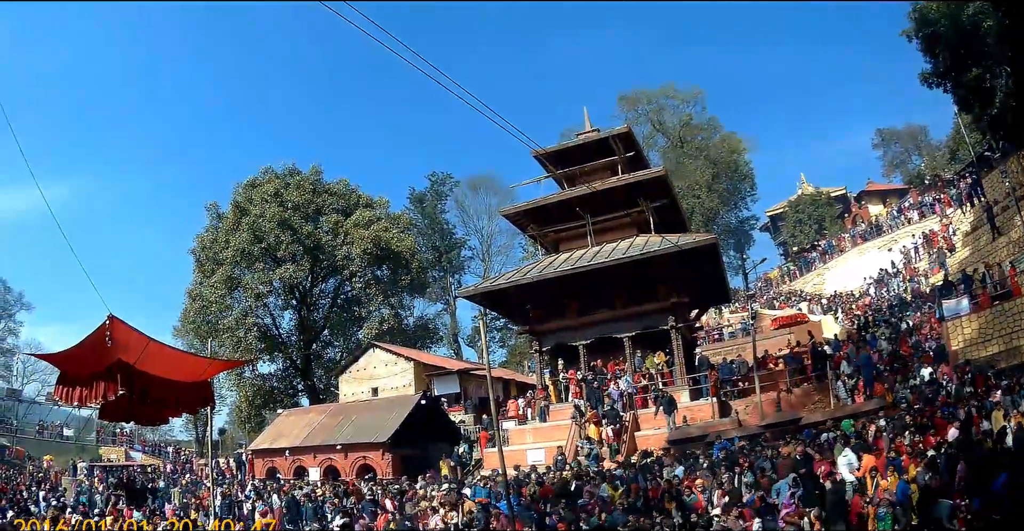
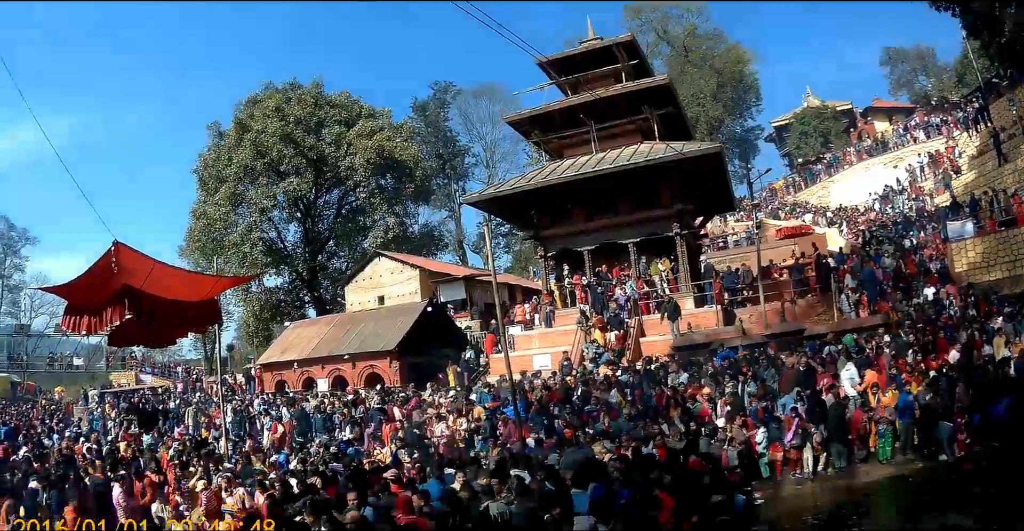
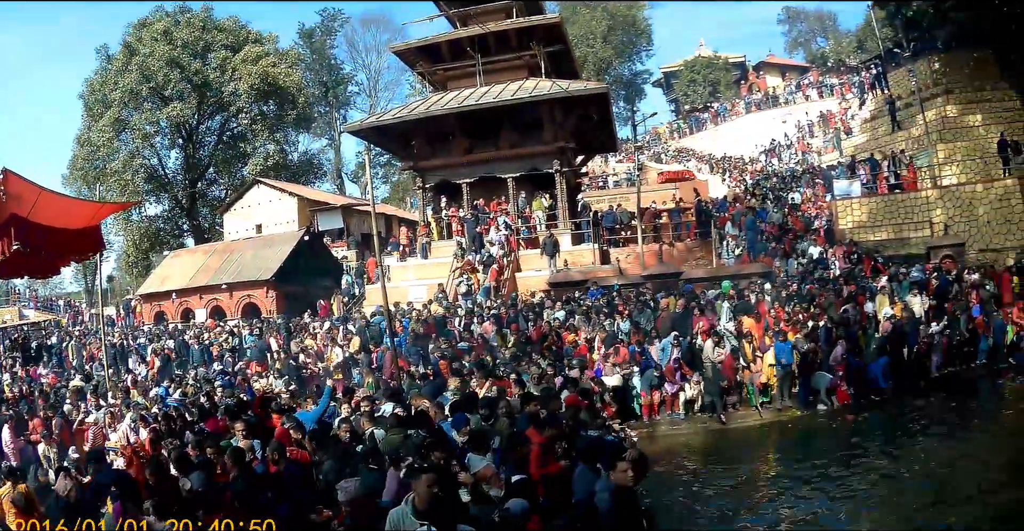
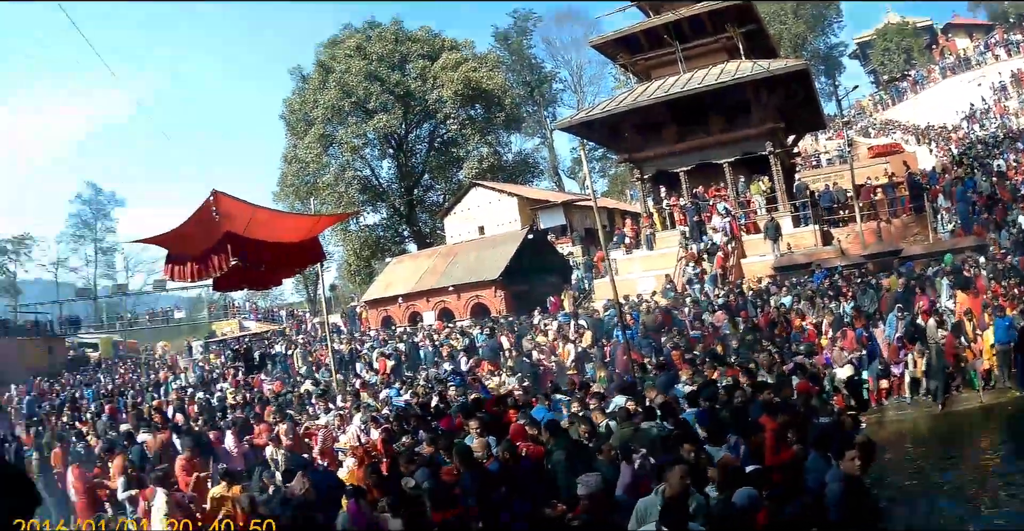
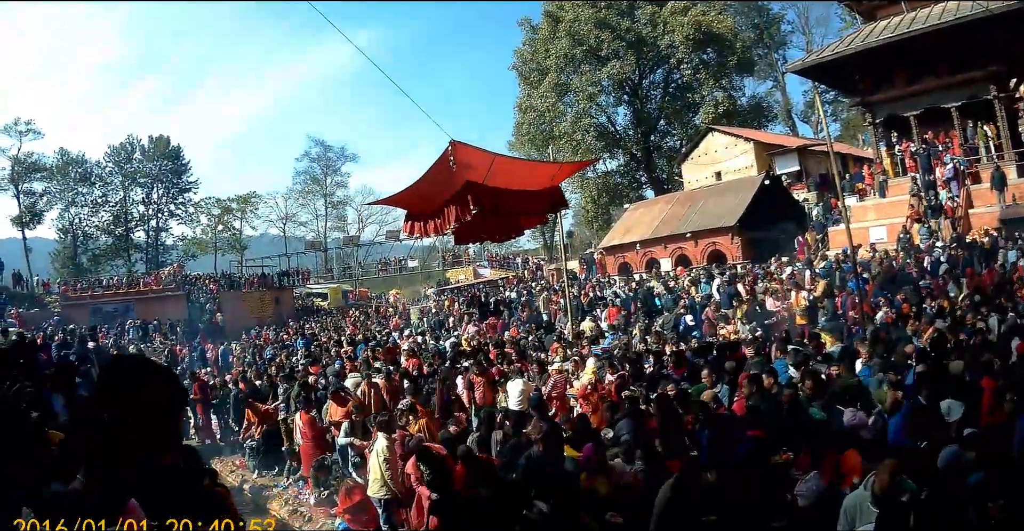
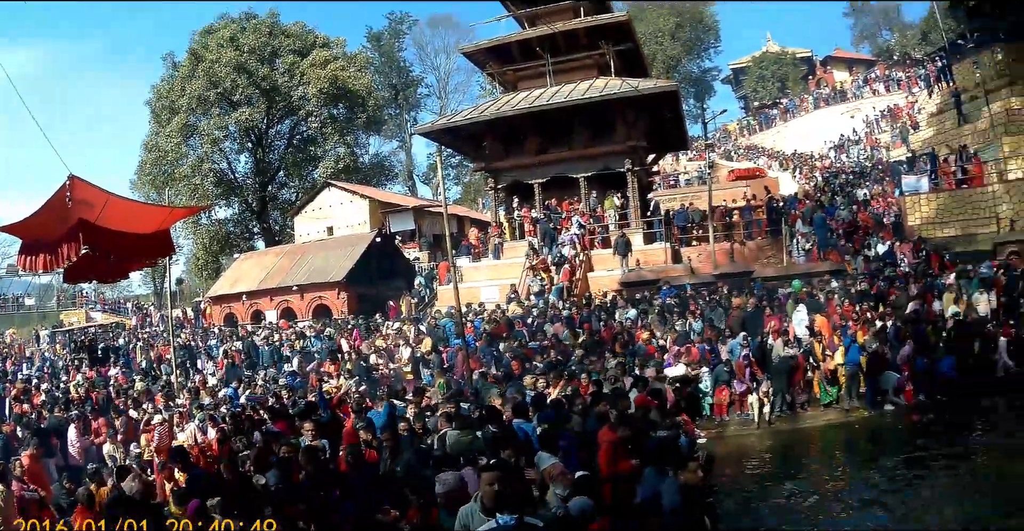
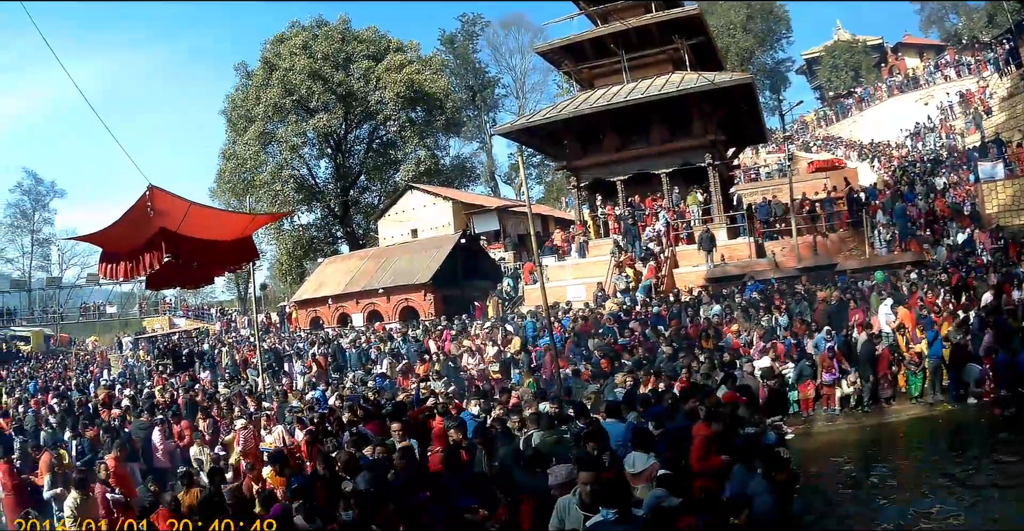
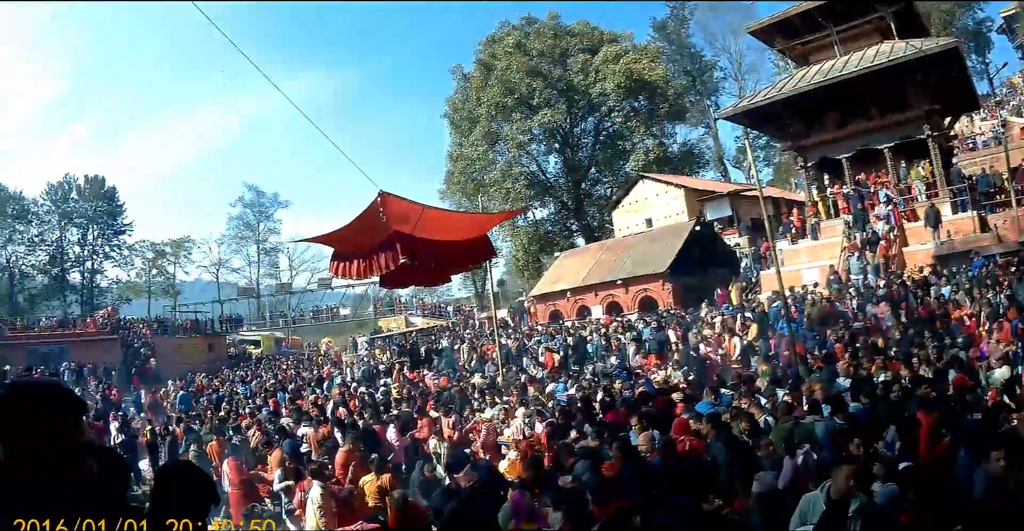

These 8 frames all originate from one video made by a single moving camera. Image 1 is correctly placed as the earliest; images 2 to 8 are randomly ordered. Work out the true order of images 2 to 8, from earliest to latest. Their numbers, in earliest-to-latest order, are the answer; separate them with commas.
2, 7, 6, 3, 4, 8, 5
